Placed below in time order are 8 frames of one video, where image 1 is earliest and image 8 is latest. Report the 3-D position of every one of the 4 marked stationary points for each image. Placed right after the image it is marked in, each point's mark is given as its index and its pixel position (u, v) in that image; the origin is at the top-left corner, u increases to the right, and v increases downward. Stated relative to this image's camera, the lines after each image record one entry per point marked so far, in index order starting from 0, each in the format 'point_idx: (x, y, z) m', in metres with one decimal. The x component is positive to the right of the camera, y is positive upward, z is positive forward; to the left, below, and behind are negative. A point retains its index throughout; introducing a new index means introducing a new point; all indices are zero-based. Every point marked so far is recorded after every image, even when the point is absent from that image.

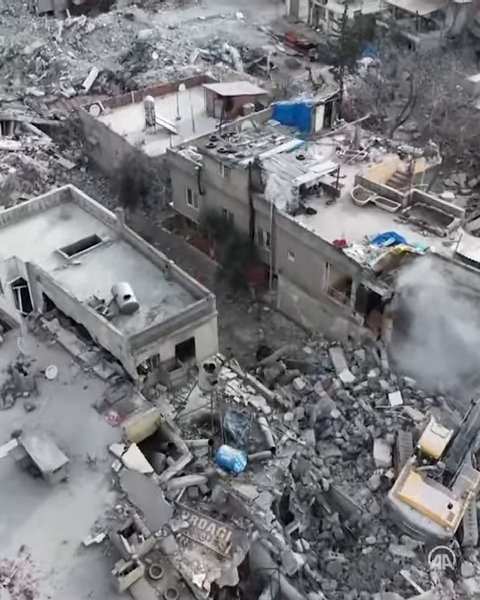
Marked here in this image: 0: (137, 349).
0: (-2.6, -1.3, +20.0) m
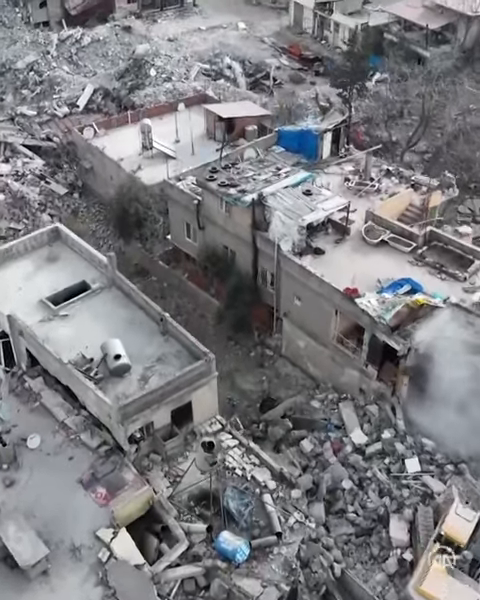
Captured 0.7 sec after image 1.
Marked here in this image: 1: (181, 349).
0: (-2.5, -2.7, +18.0) m
1: (-1.4, -1.2, +19.8) m
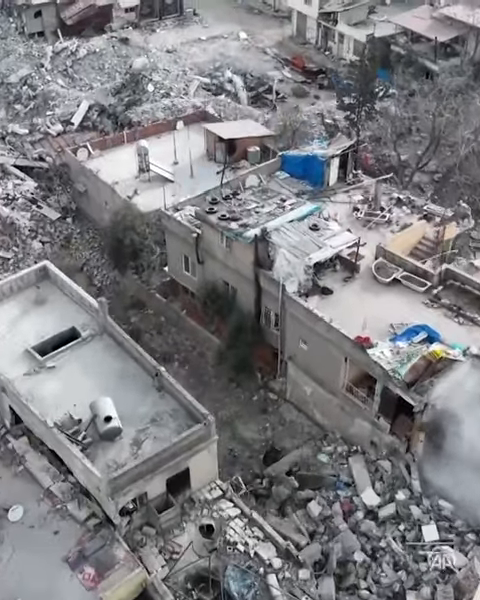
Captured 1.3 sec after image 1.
0: (-2.5, -3.9, +16.3) m
1: (-1.4, -2.4, +18.1) m
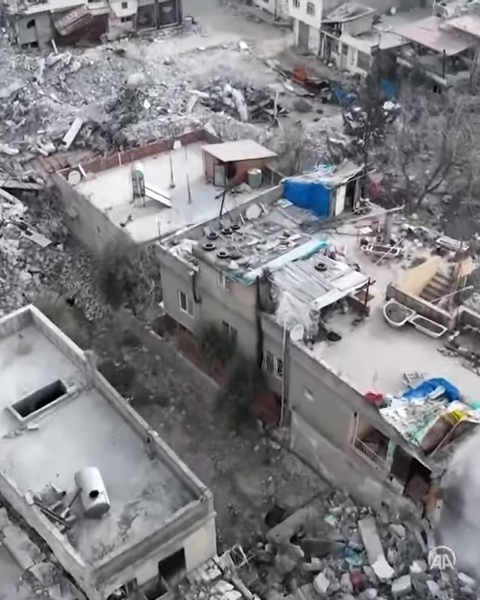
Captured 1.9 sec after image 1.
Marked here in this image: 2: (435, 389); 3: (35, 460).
0: (-2.5, -5.1, +14.6) m
1: (-1.4, -3.6, +16.4) m
2: (+4.5, -2.1, +18.5) m
3: (-4.3, -3.4, +17.0) m
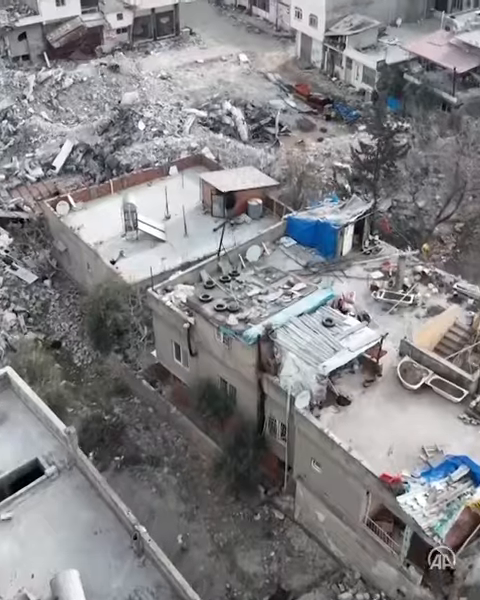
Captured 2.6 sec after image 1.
0: (-2.5, -6.5, +12.6) m
1: (-1.4, -5.1, +14.4) m
2: (+4.5, -3.5, +16.5) m
3: (-4.3, -4.8, +15.0) m
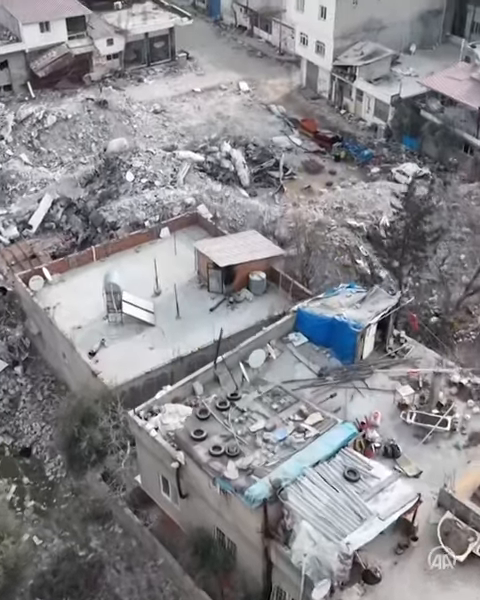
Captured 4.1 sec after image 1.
0: (-2.5, -9.3, +8.7) m
1: (-1.4, -7.9, +10.5) m
2: (+4.5, -6.3, +12.6) m
3: (-4.3, -7.6, +11.1) m
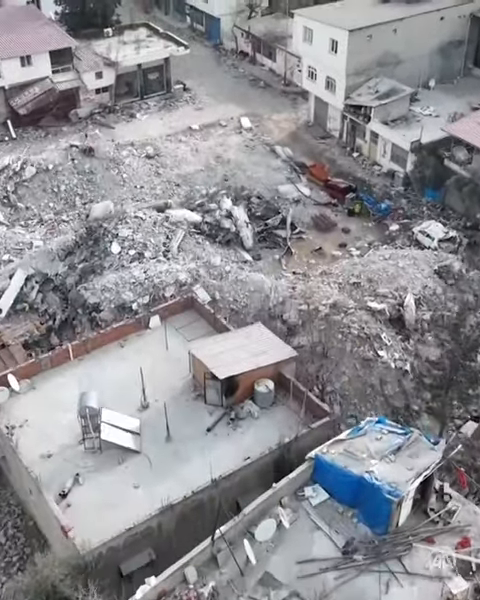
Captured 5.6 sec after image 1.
0: (-2.4, -12.4, +4.5) m
1: (-1.3, -10.9, +6.4) m
2: (+4.6, -9.4, +8.4) m
3: (-4.2, -10.7, +6.9) m
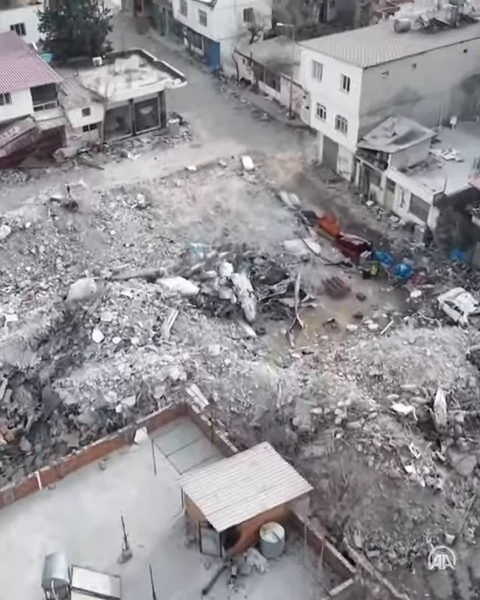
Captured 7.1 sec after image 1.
0: (-2.3, -15.2, +0.7) m
1: (-1.3, -13.7, +2.5) m
2: (+4.6, -12.2, +4.5) m
3: (-4.2, -13.5, +3.1) m
